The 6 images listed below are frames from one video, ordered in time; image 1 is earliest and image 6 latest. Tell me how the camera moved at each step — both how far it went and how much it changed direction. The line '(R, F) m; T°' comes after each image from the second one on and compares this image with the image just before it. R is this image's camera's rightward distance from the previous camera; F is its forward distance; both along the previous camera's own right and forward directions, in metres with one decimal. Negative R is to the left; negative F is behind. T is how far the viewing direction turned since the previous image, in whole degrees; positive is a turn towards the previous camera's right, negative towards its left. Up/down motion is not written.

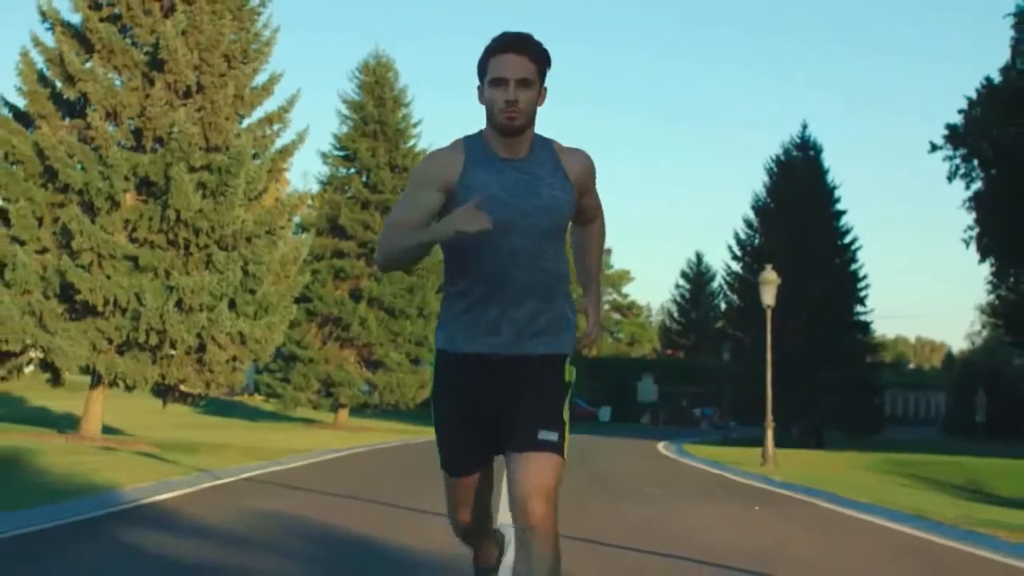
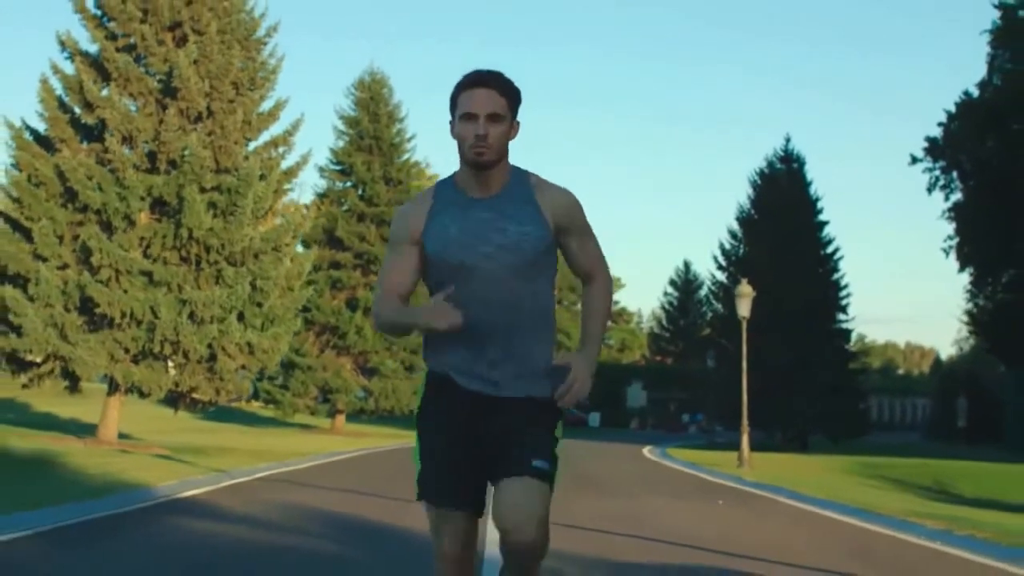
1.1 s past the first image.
(0.0, -1.9) m; 0°
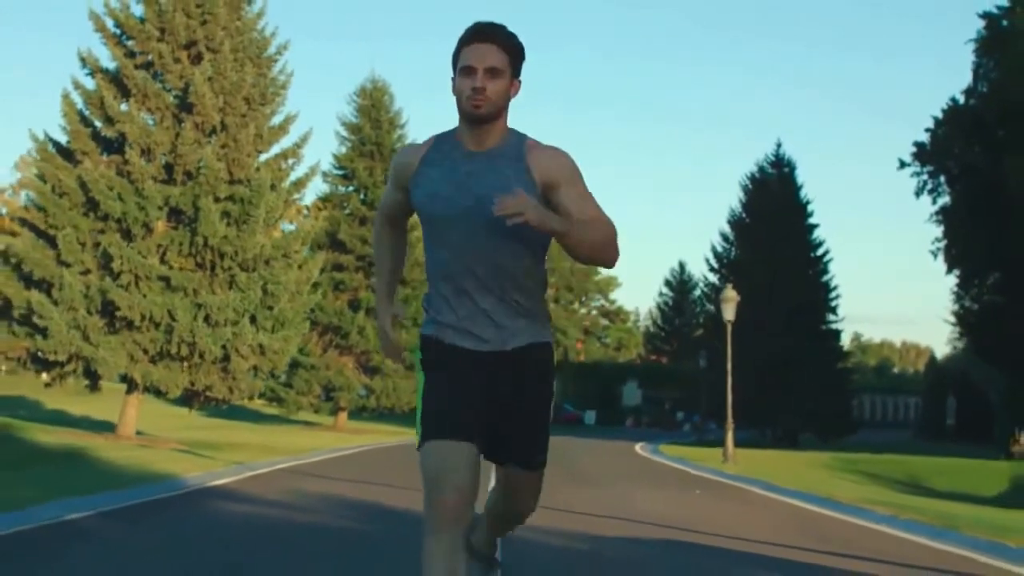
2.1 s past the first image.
(0.0, -1.8) m; 0°
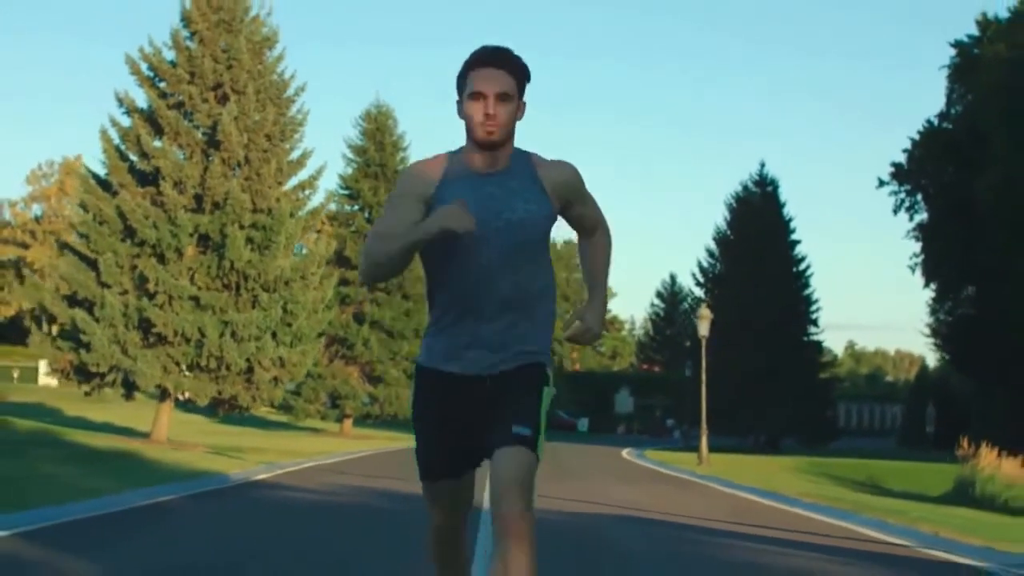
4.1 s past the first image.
(0.0, -3.5) m; 0°
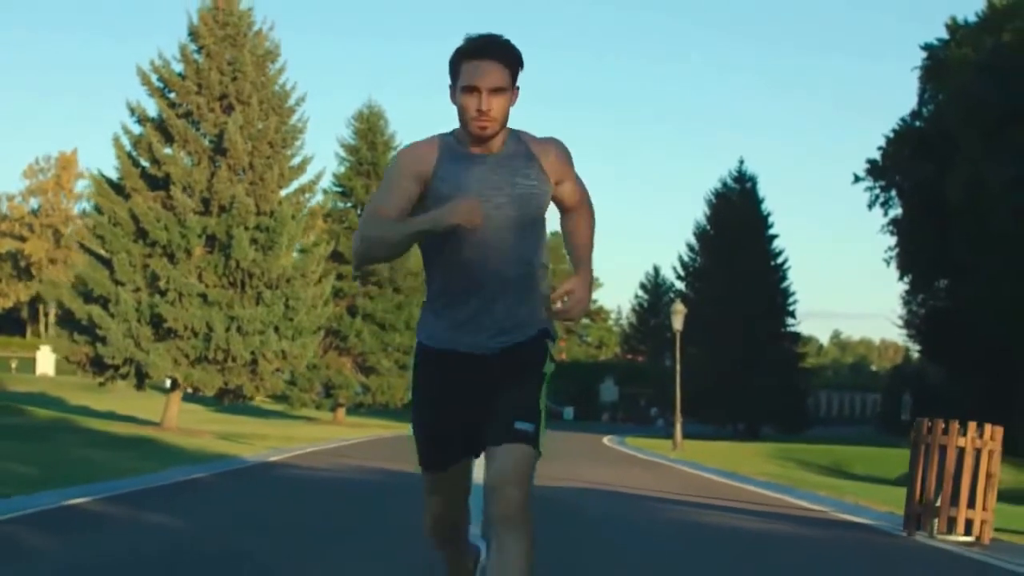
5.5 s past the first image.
(0.0, -2.6) m; 0°
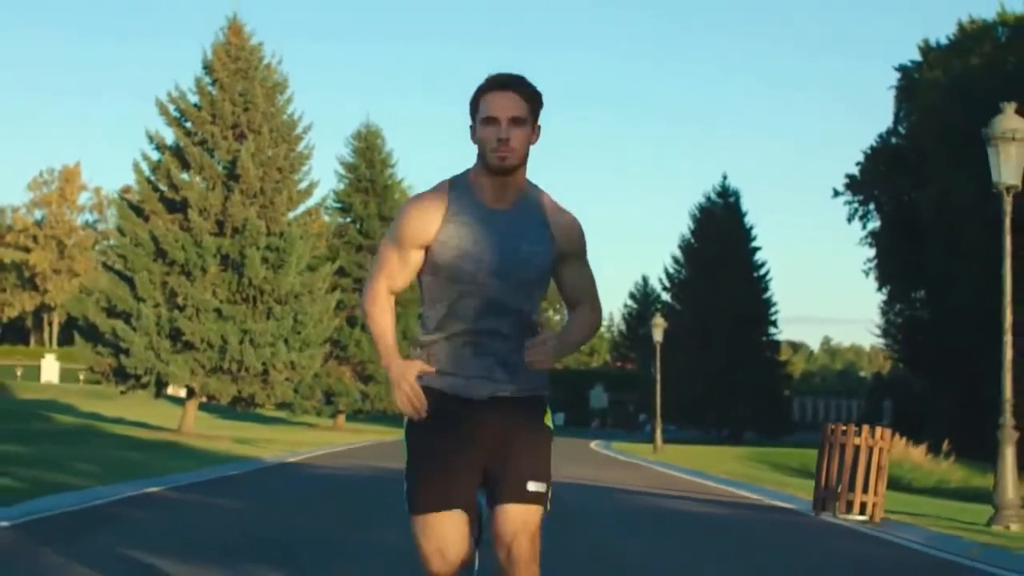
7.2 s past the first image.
(0.0, -3.1) m; 0°
